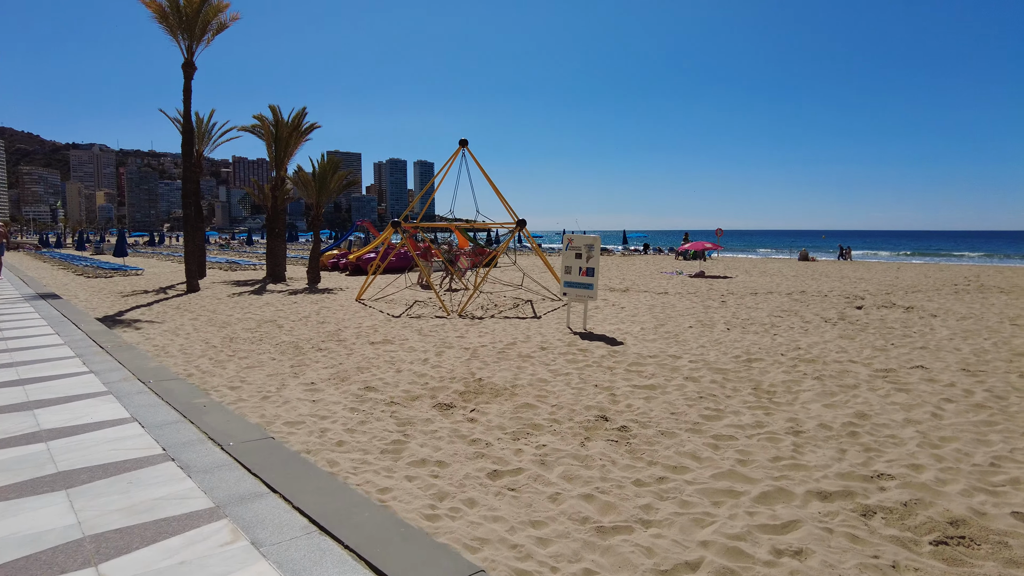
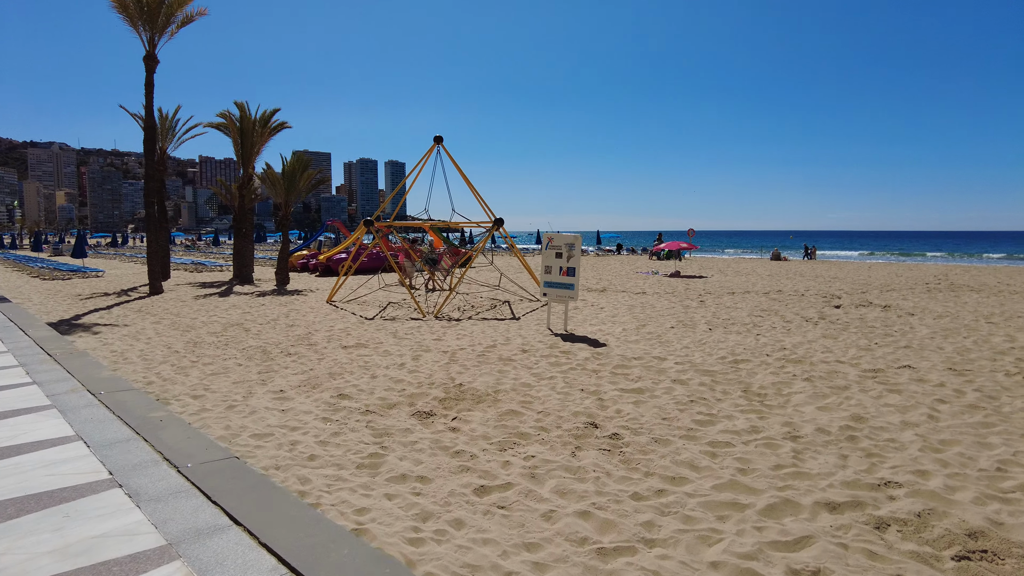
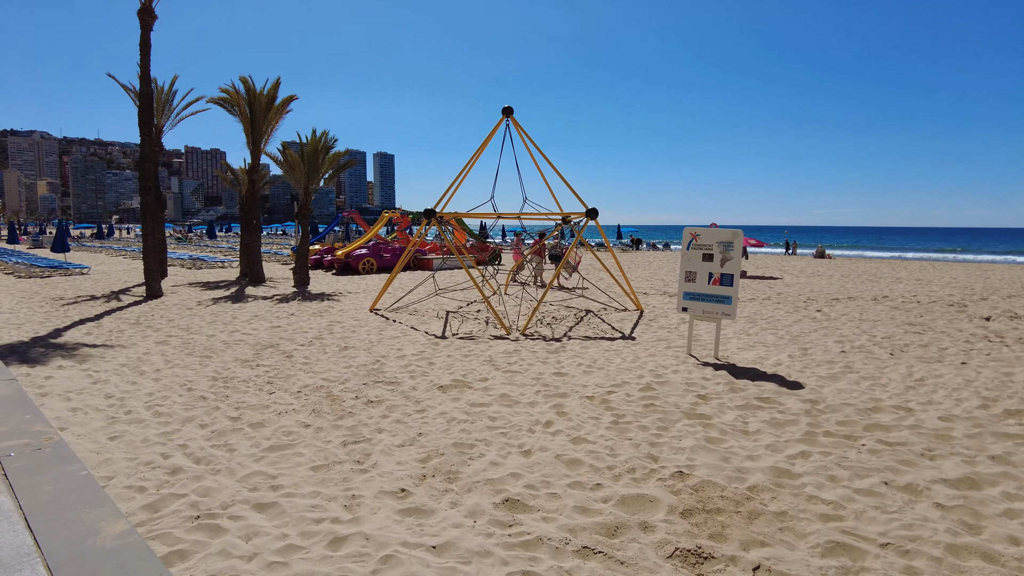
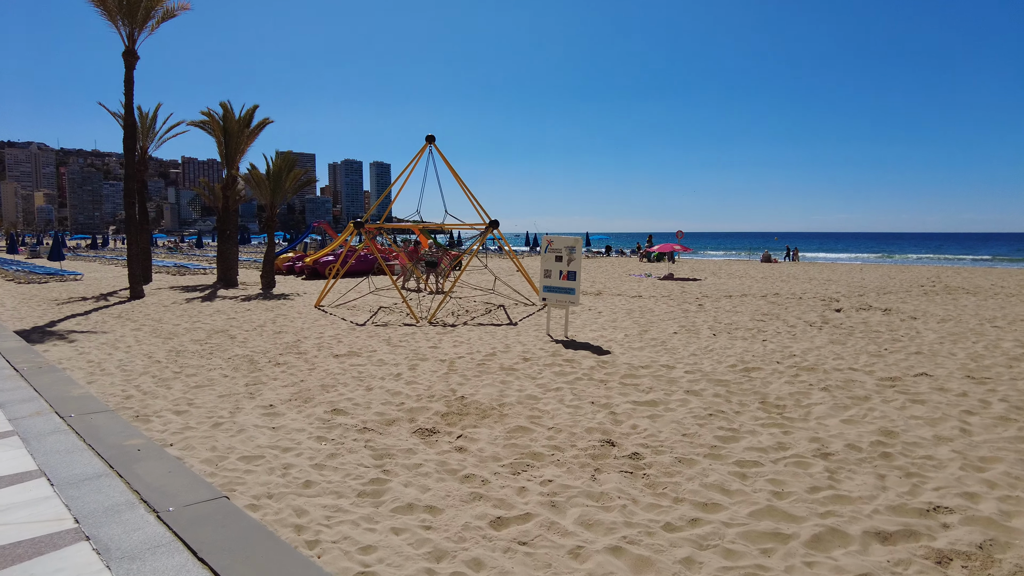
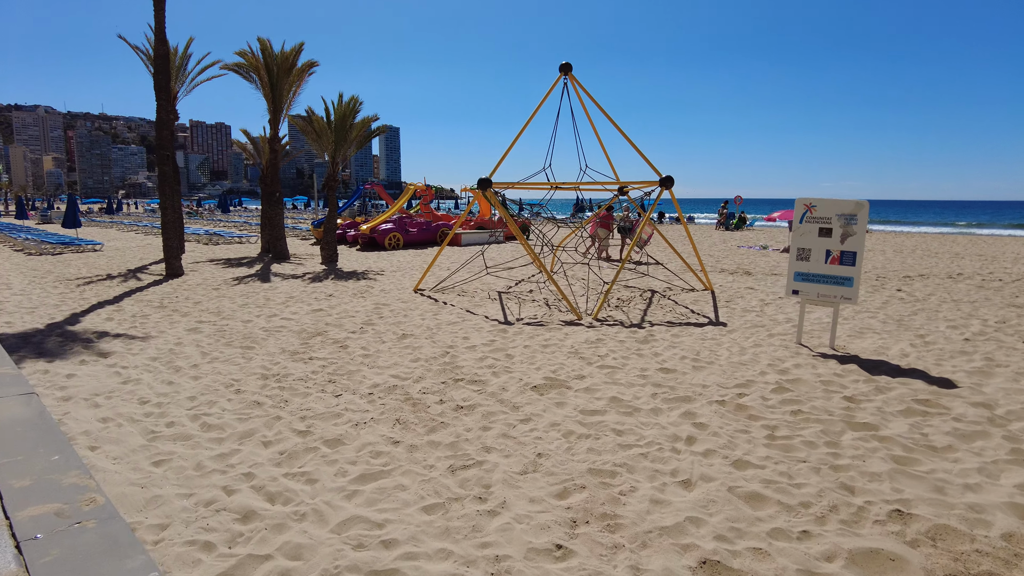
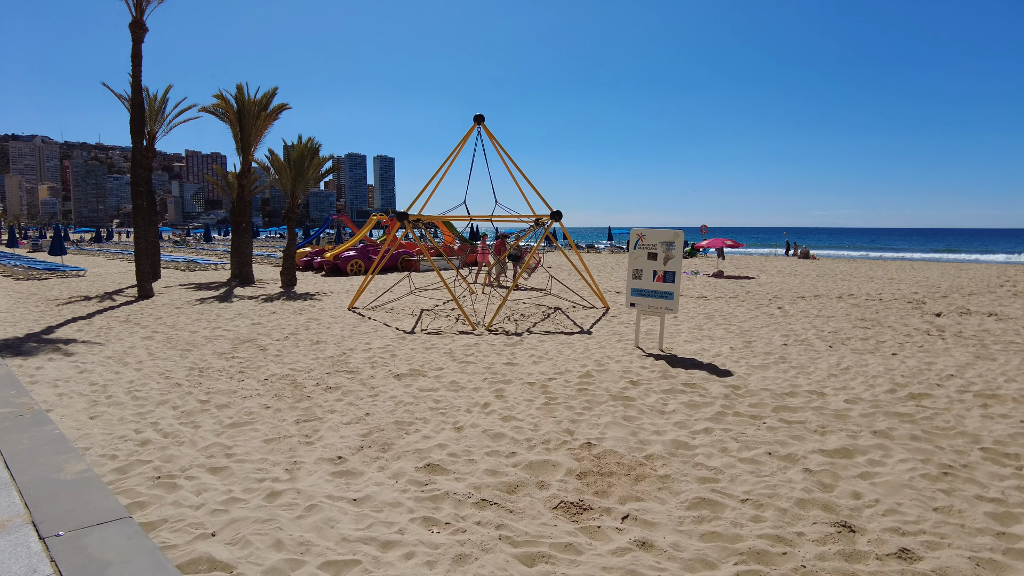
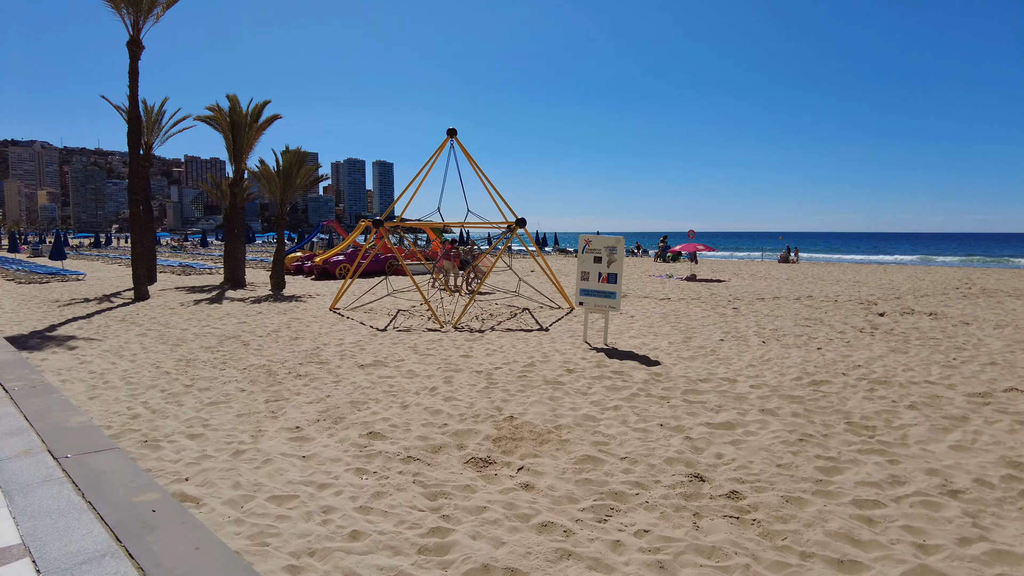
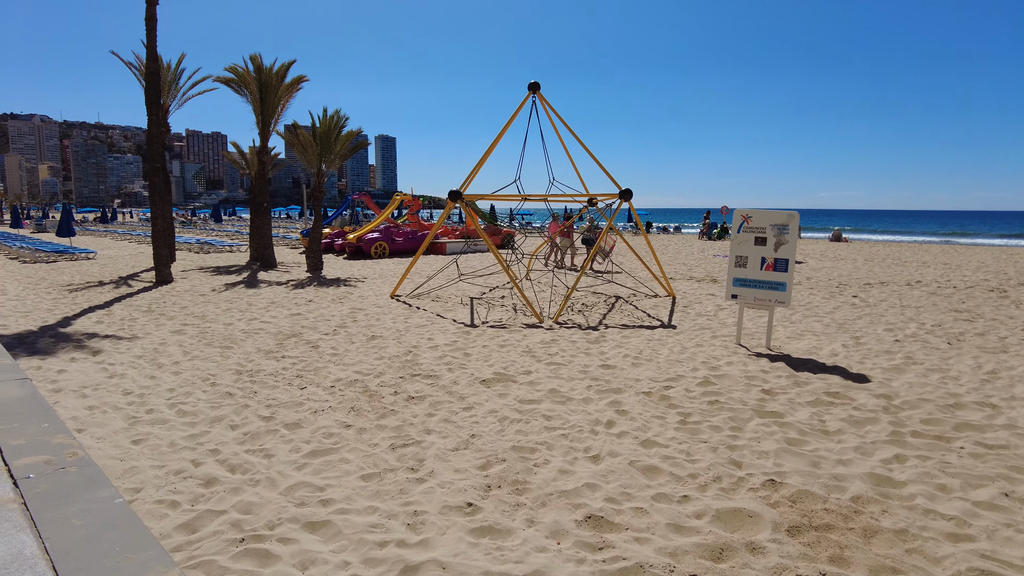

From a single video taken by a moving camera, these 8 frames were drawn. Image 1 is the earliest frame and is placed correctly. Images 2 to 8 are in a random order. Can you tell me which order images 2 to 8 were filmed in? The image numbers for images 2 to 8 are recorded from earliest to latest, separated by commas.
2, 4, 7, 6, 3, 8, 5
